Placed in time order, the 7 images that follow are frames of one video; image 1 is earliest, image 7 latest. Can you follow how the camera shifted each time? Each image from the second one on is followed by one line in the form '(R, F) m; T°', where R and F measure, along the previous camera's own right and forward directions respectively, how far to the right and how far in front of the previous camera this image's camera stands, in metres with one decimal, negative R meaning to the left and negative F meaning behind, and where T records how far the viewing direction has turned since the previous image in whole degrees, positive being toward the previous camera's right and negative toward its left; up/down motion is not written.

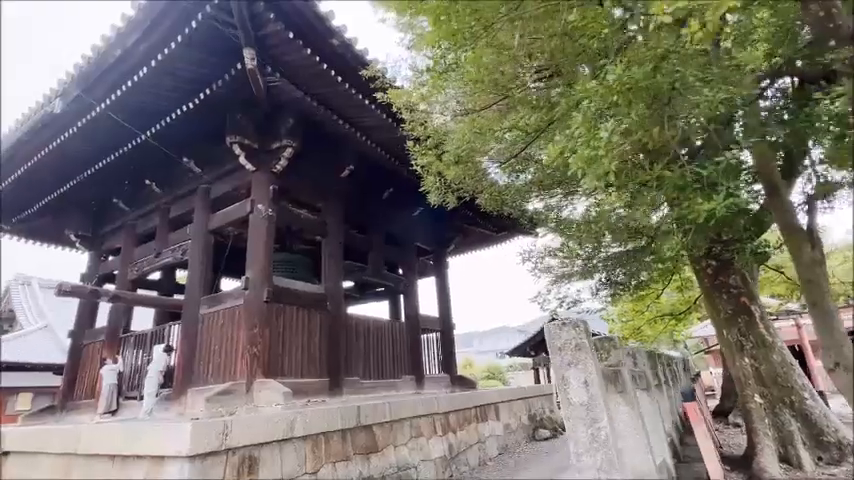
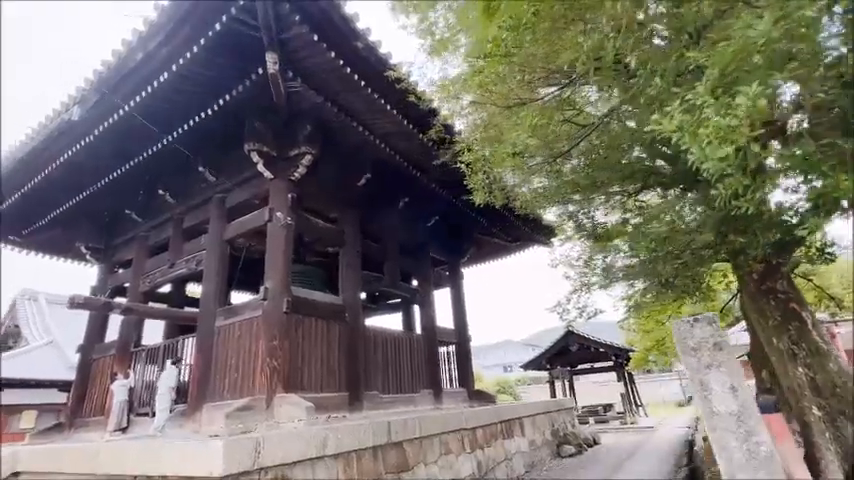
(-0.2, +0.1) m; 0°
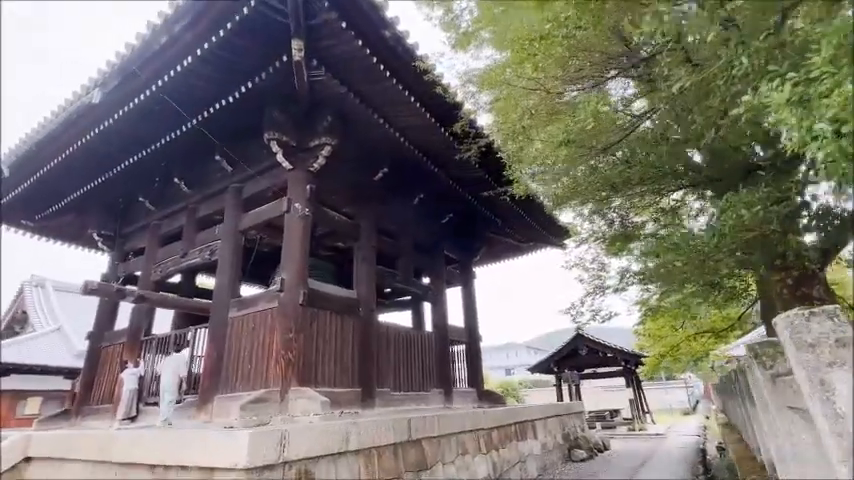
(-0.2, +0.1) m; 0°
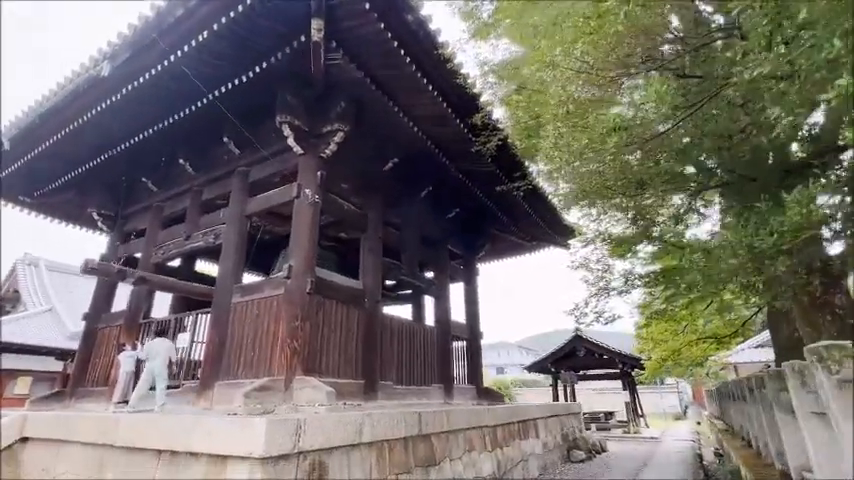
(-0.2, +0.1) m; +1°
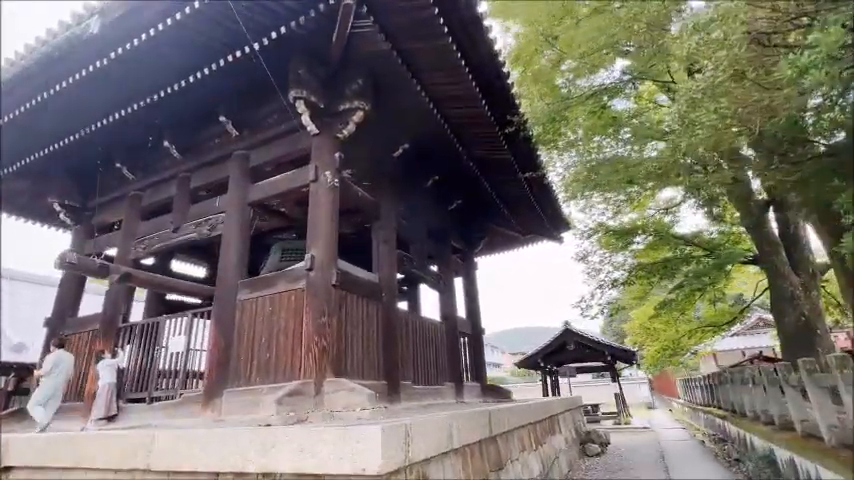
(-0.7, +0.3) m; +6°
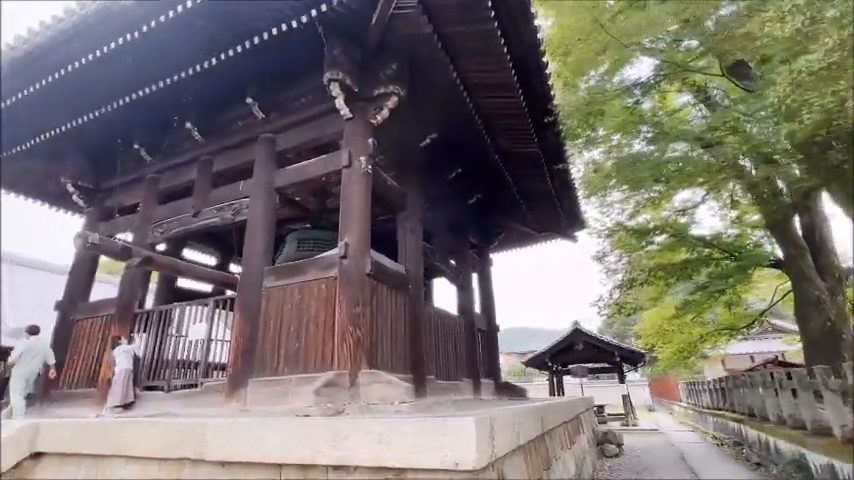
(-0.4, +0.1) m; +1°
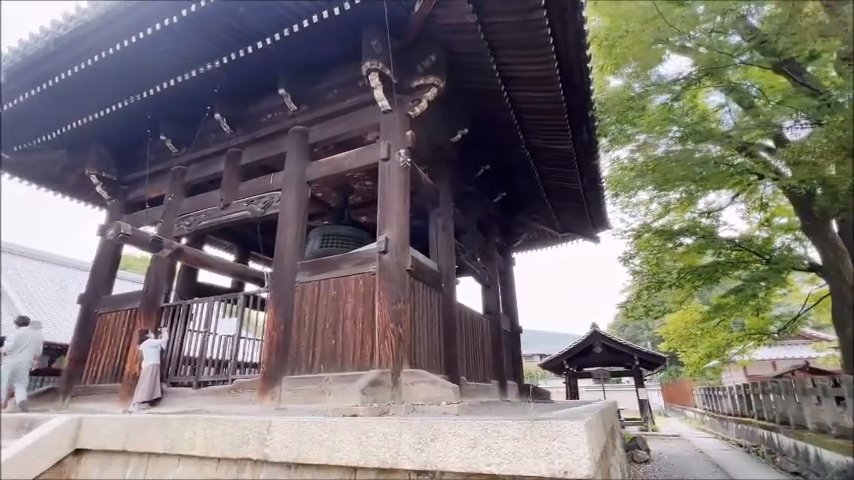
(-0.3, +0.1) m; 0°
